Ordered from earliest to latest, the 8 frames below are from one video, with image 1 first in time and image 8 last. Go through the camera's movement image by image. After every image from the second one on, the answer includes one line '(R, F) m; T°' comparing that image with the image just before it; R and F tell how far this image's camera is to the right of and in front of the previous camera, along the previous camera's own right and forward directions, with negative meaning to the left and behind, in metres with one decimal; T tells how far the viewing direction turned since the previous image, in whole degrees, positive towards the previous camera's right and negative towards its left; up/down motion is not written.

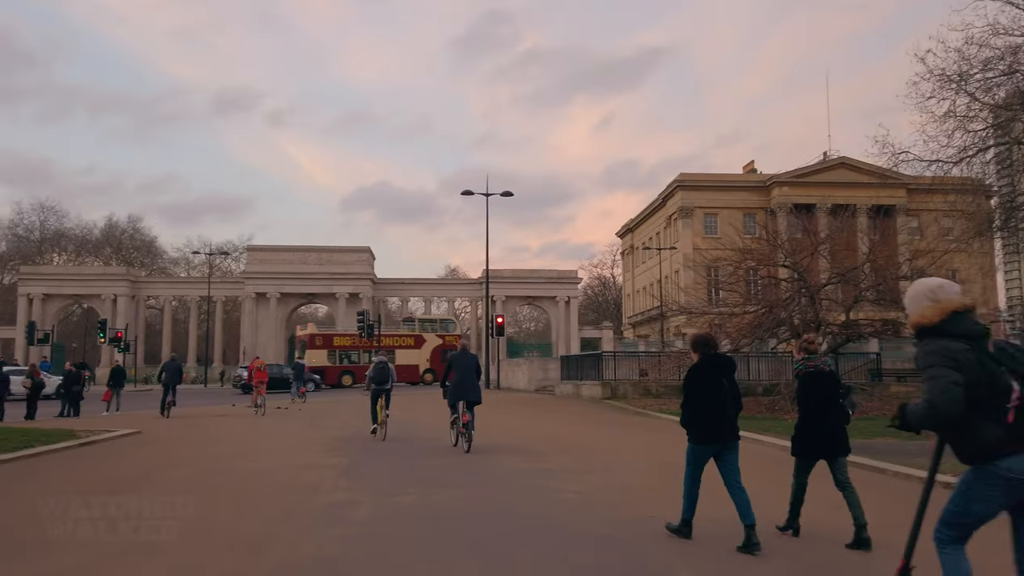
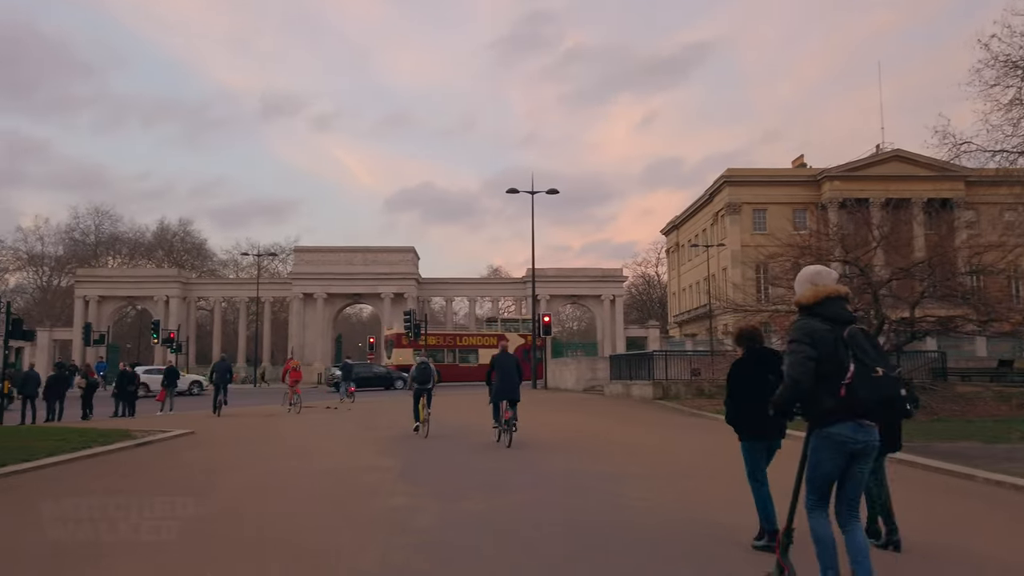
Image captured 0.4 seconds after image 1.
(-0.2, +0.3) m; -3°
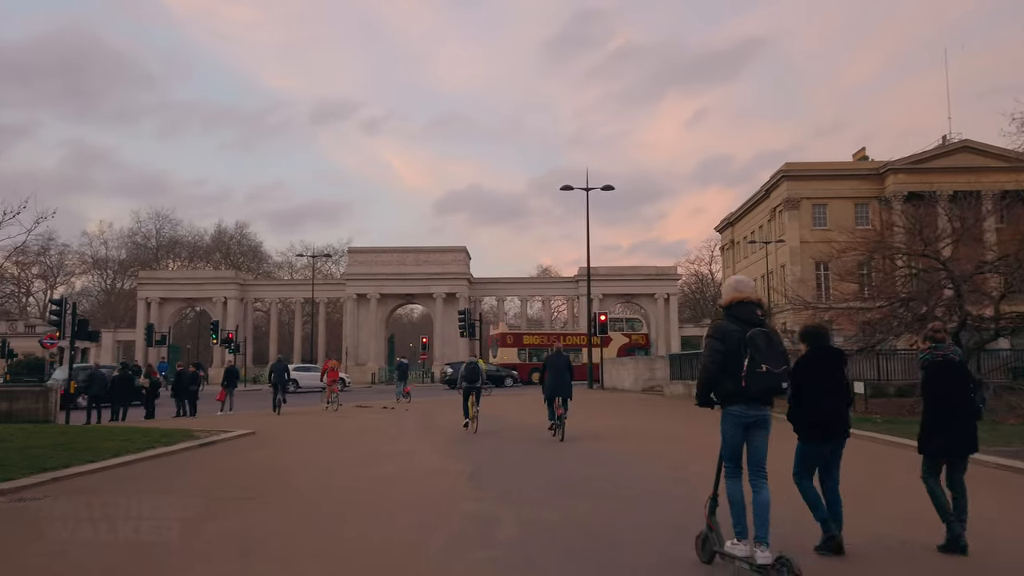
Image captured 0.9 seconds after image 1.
(-0.2, +0.4) m; -4°
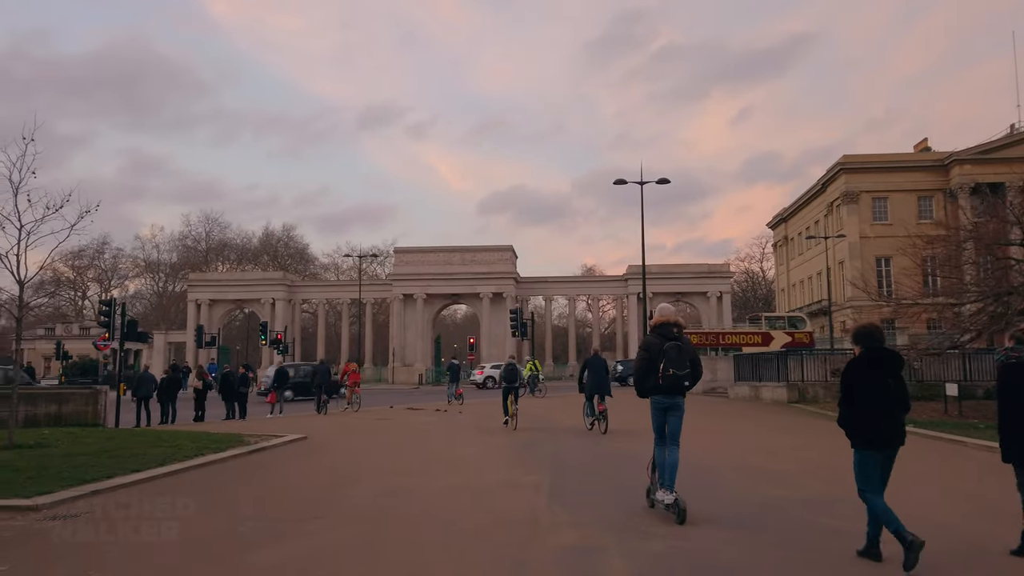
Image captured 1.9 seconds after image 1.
(-0.4, +0.9) m; -3°
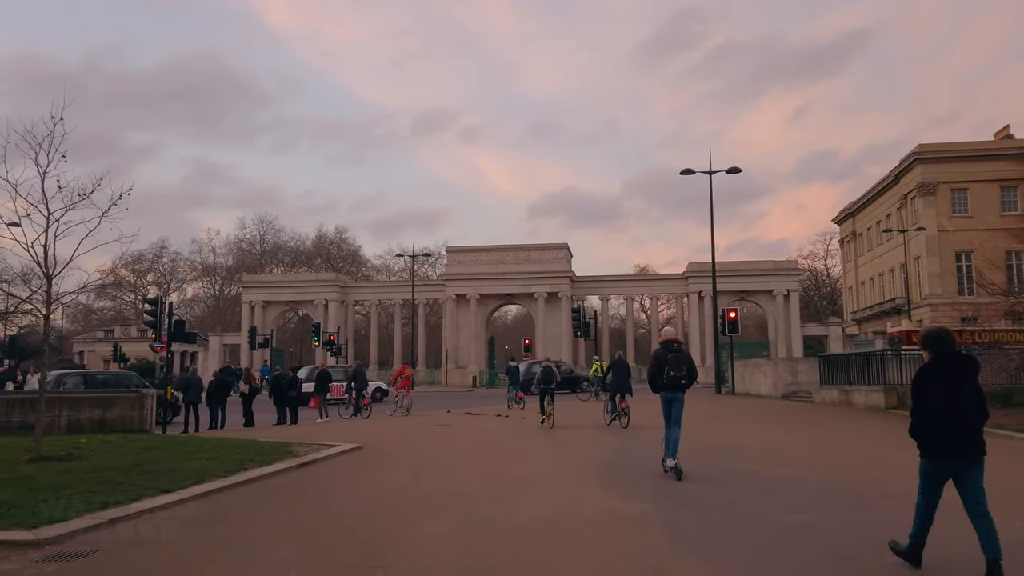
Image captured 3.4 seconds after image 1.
(-0.4, +1.4) m; -4°
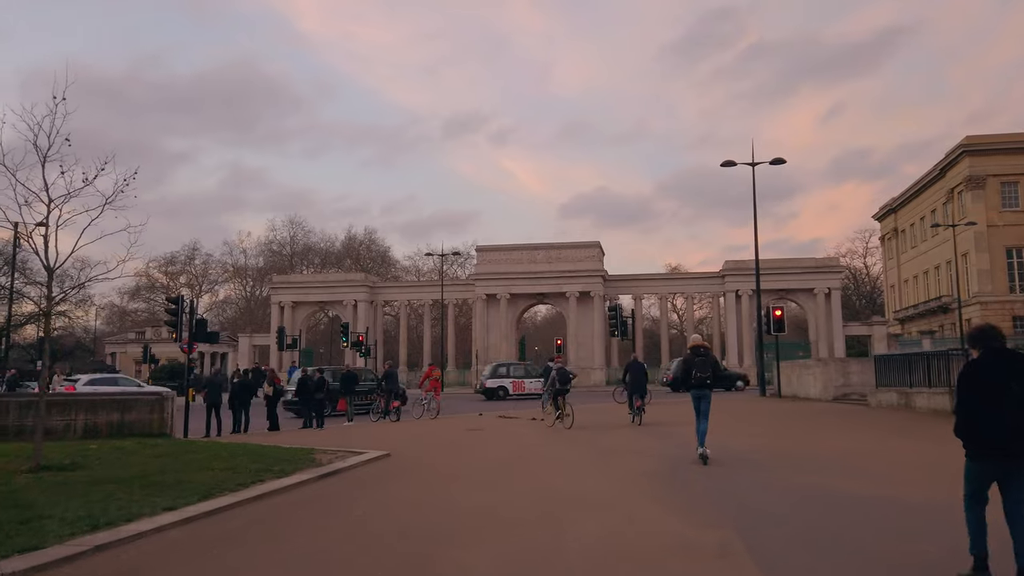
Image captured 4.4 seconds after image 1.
(-0.2, +1.0) m; -2°
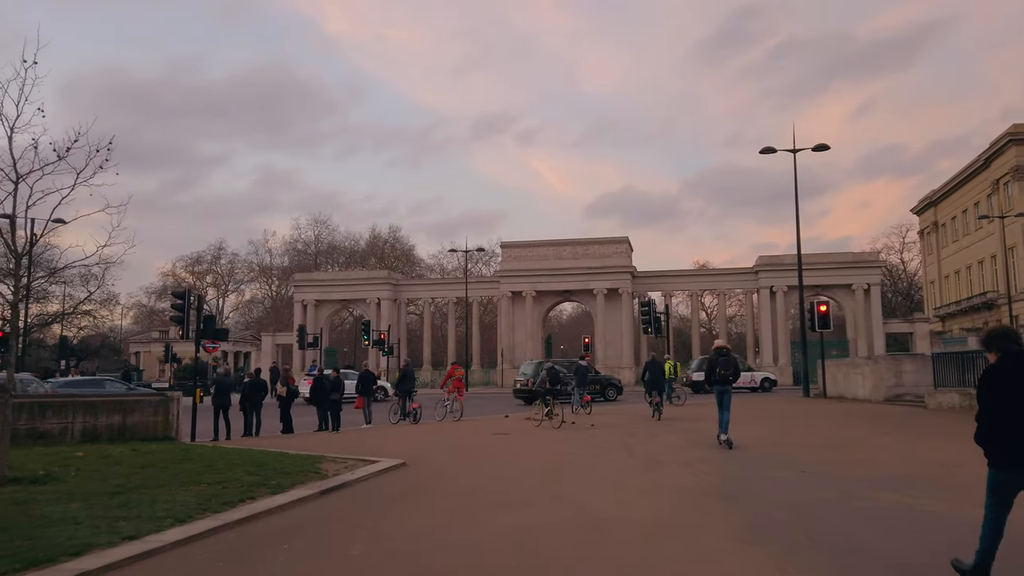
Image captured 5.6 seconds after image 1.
(-0.1, +1.2) m; -2°
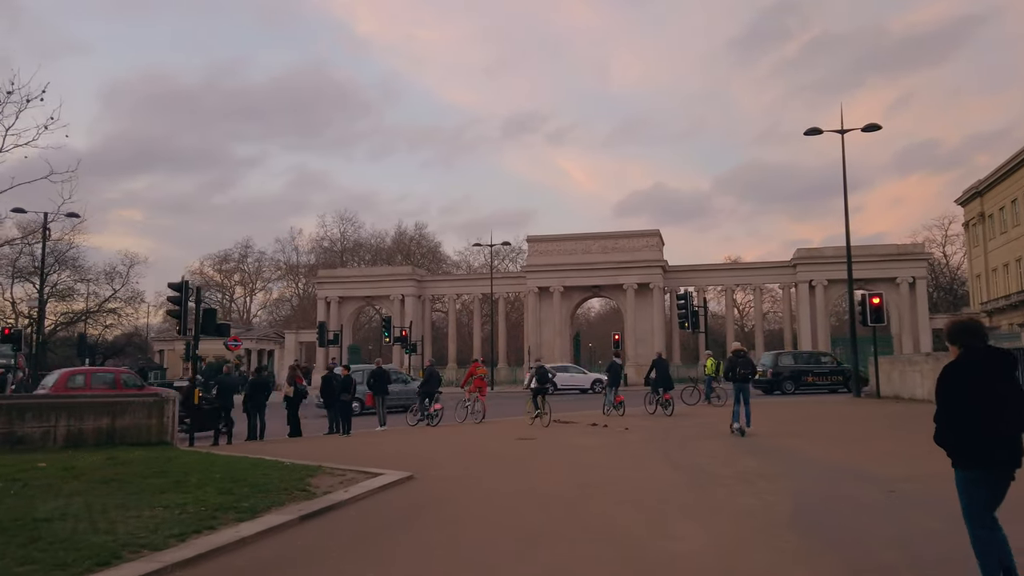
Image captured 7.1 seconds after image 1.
(0.0, +1.5) m; -2°
